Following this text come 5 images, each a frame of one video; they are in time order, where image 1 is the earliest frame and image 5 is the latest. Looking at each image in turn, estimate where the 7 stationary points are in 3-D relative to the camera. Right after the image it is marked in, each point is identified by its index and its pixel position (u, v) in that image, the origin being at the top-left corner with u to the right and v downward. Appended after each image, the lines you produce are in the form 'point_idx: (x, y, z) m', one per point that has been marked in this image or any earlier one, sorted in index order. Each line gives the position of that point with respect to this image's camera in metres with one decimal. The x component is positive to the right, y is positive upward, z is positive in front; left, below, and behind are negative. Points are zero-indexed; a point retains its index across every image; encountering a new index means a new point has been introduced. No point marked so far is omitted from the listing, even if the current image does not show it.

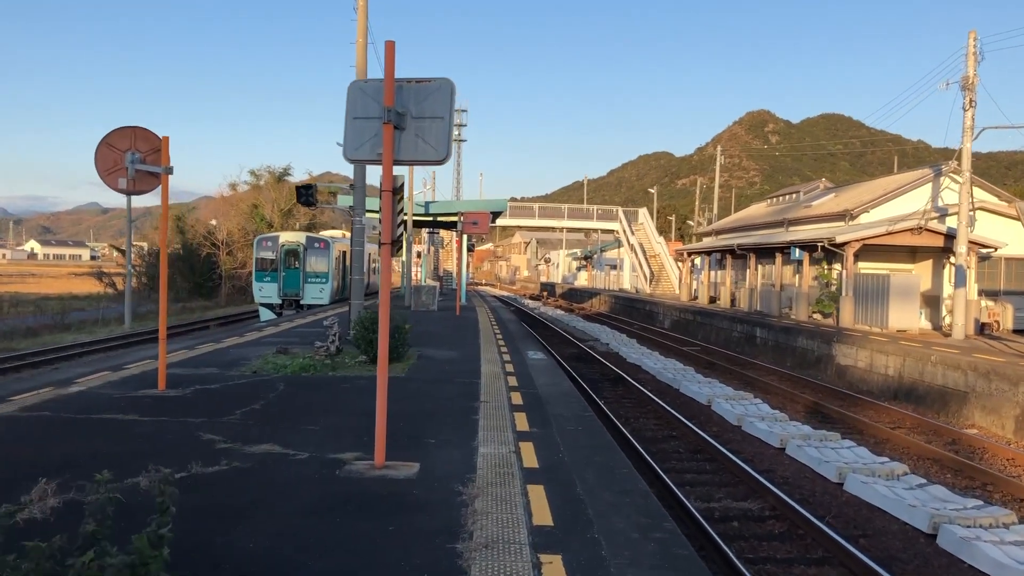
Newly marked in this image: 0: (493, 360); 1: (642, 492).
0: (-0.3, -1.1, +11.2) m
1: (+0.9, -1.4, +4.9) m
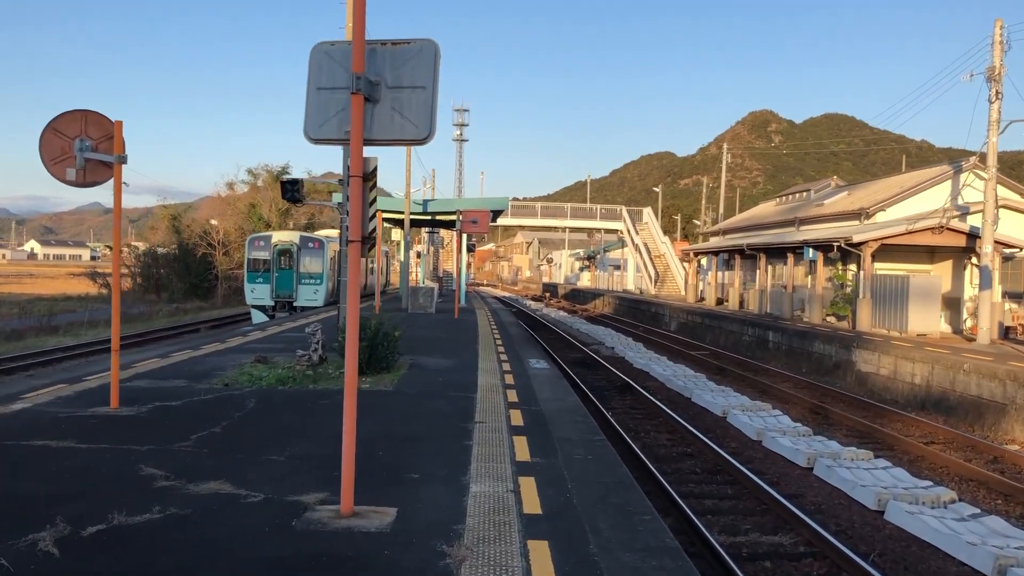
0: (-0.3, -1.2, +10.3) m
1: (+0.9, -1.5, +4.0) m
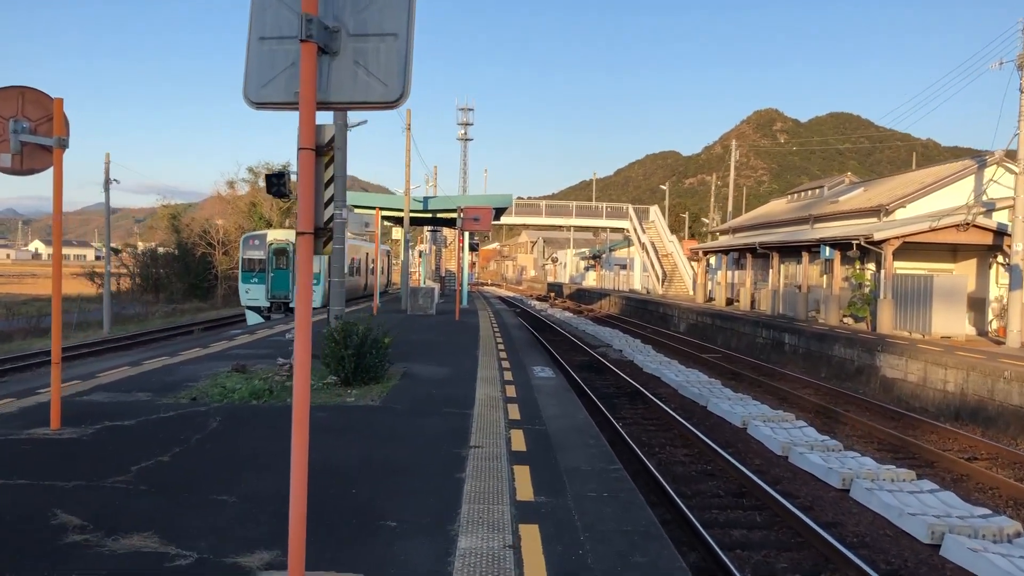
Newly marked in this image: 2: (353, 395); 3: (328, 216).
0: (-0.3, -1.2, +9.4) m
1: (+0.9, -1.5, +3.0) m
2: (-1.8, -1.2, +8.0) m
3: (-0.9, +0.3, +3.4) m
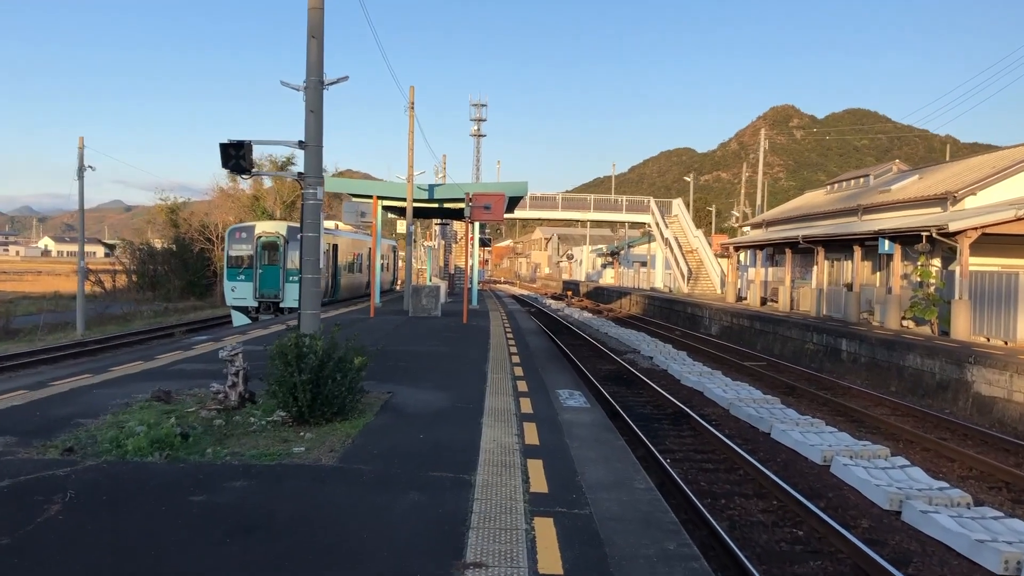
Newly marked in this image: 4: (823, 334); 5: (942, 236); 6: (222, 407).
0: (-0.1, -1.2, +6.9) m
1: (+1.0, -1.5, +0.6) m
2: (-1.7, -1.2, +5.6) m
3: (-0.8, +0.3, +0.9) m
4: (+8.2, -1.2, +18.5) m
5: (+10.7, +1.3, +17.5) m
6: (-2.6, -1.0, +6.2) m
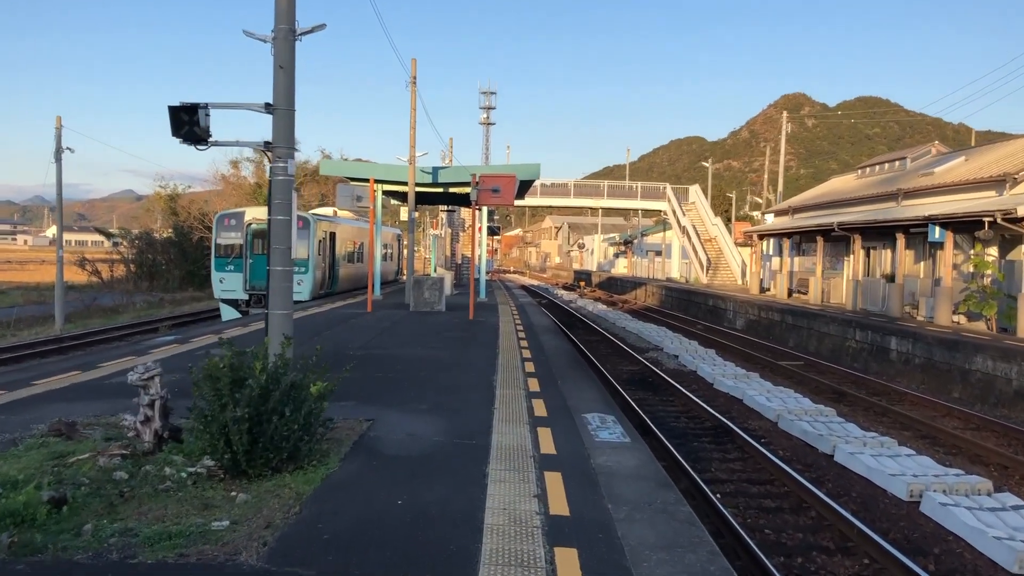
0: (0.0, -1.2, +5.2) m
1: (+1.0, -1.6, -1.2) m
2: (-1.5, -1.2, +3.9) m
3: (-0.7, +0.3, -0.8) m
4: (+8.5, -1.0, +16.6) m
5: (+11.0, +1.5, +15.6) m
6: (-2.5, -1.0, +4.5) m
